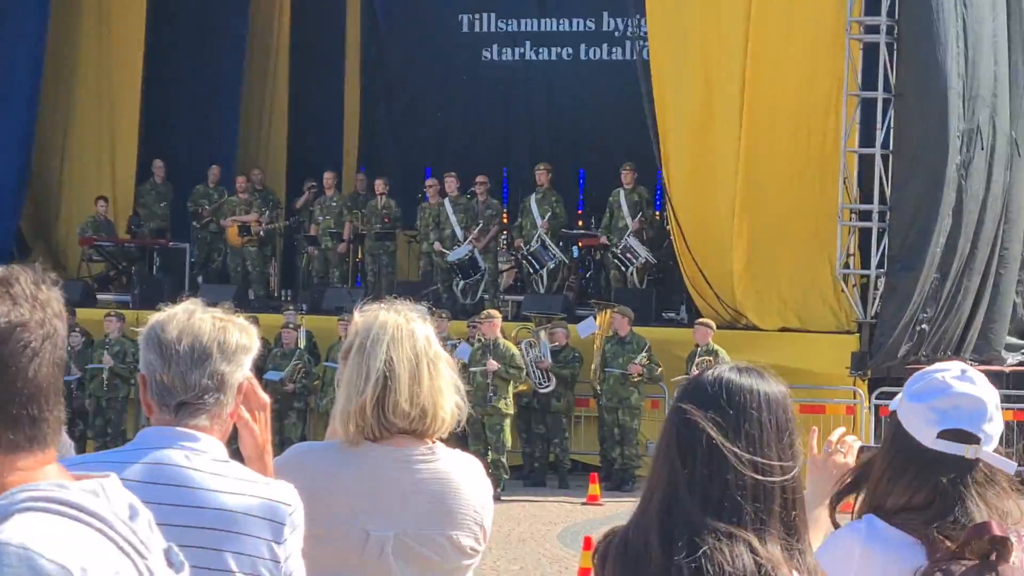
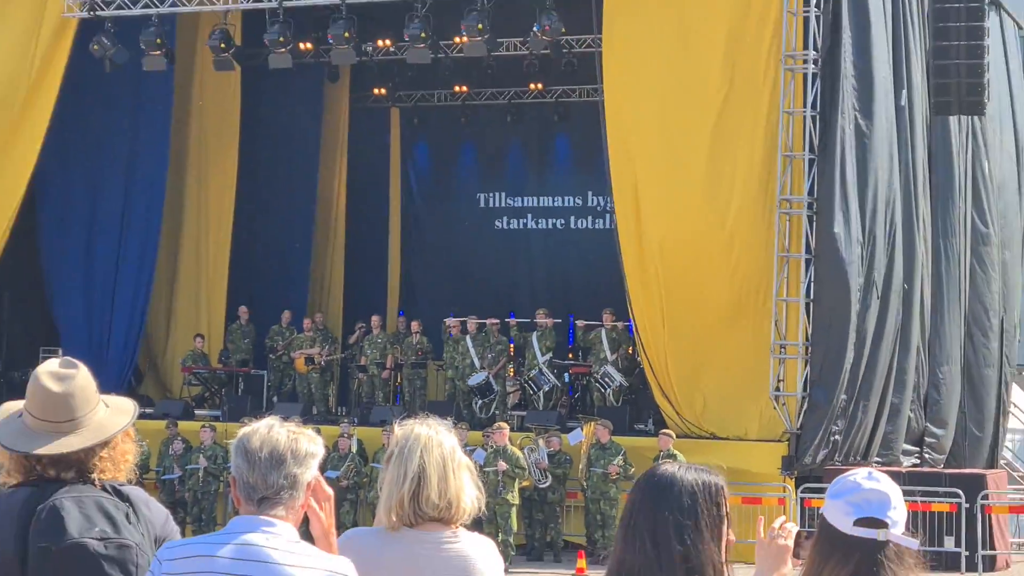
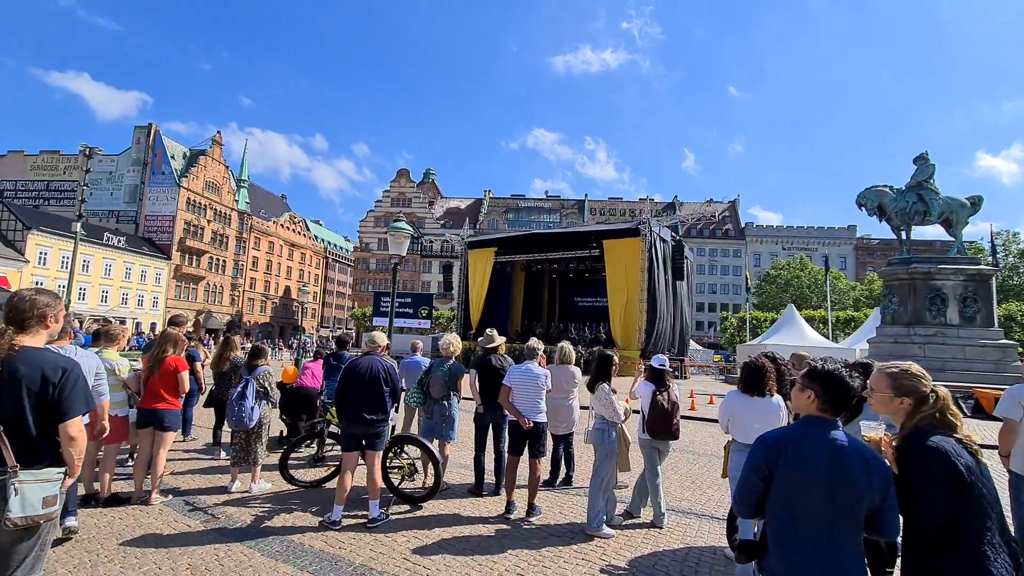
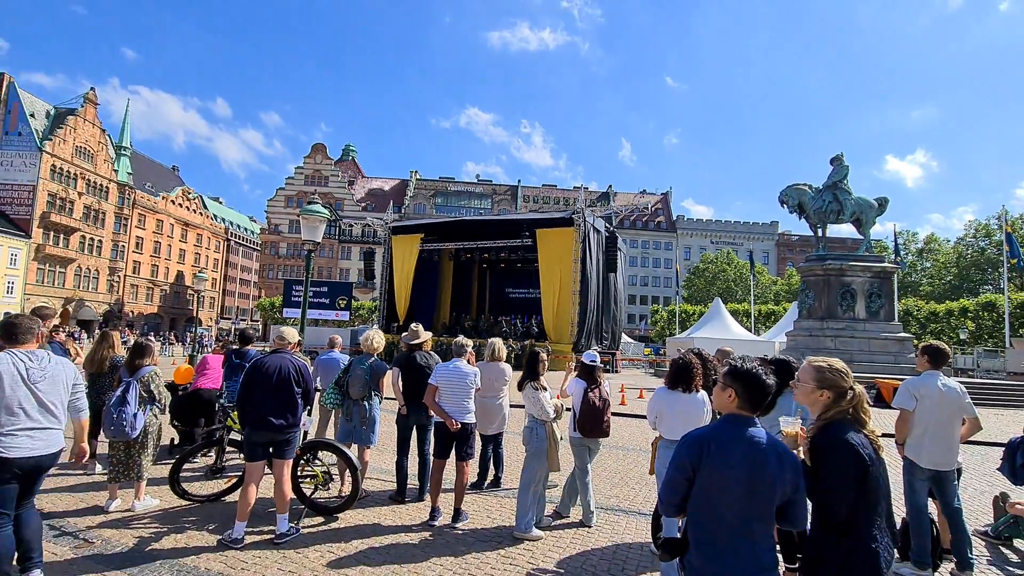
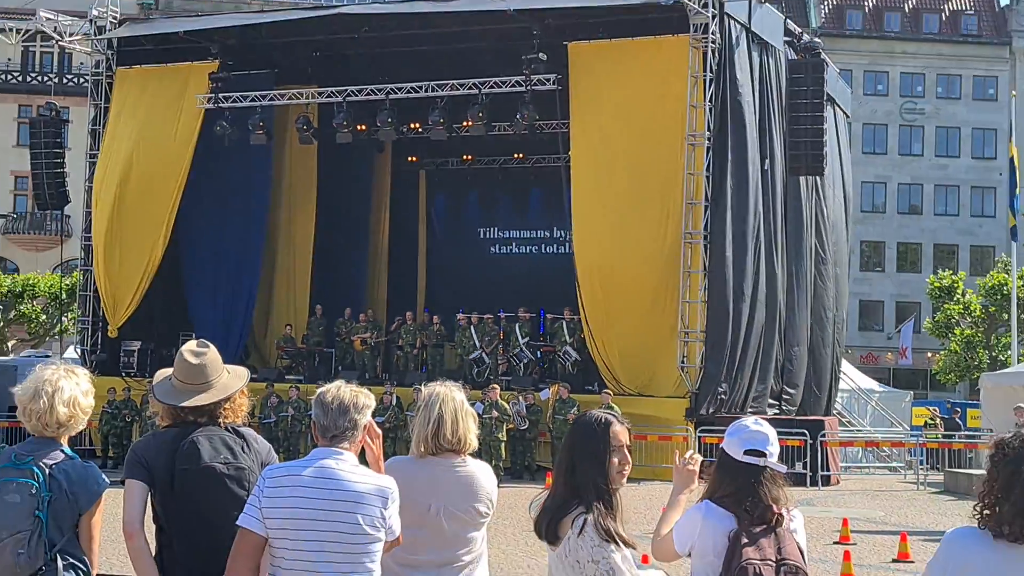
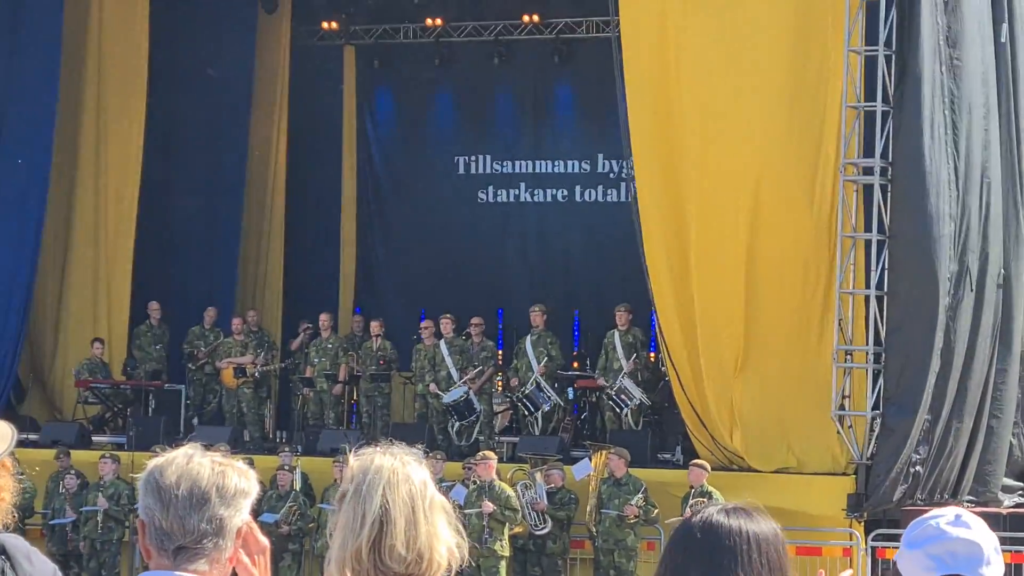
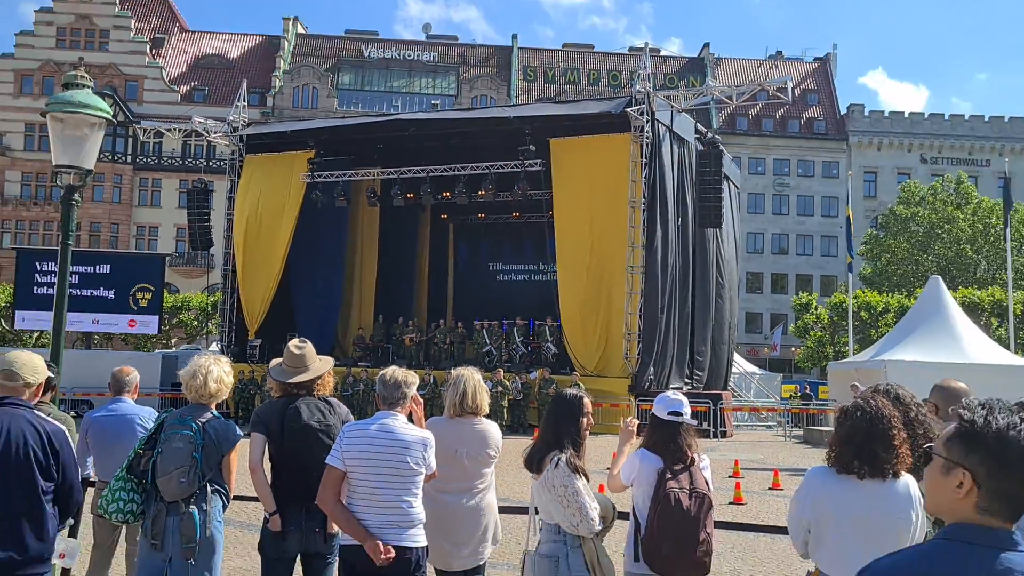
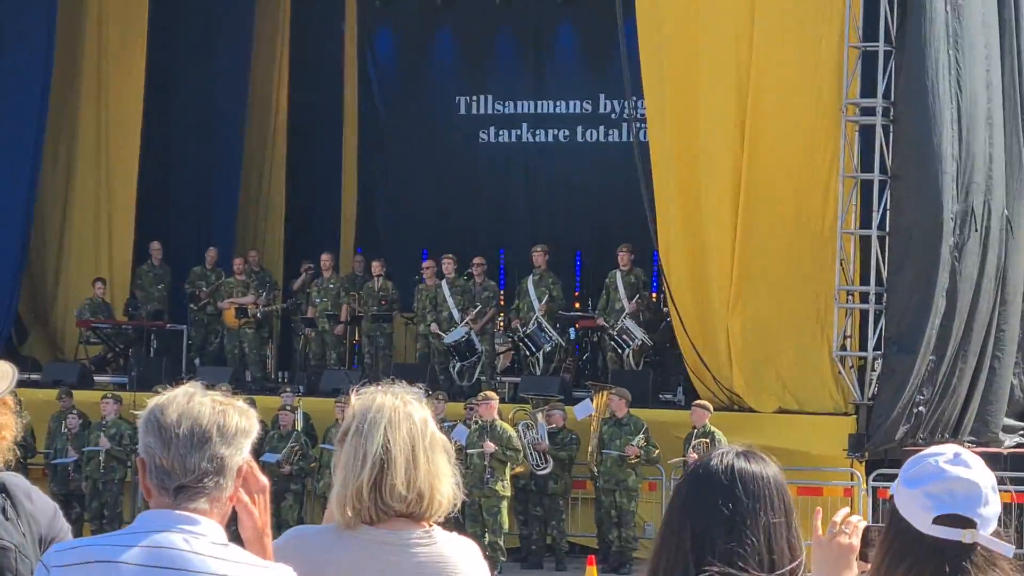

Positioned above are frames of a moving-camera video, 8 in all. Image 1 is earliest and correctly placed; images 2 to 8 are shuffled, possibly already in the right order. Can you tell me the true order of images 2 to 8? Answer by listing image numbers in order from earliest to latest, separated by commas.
8, 6, 2, 5, 7, 4, 3
